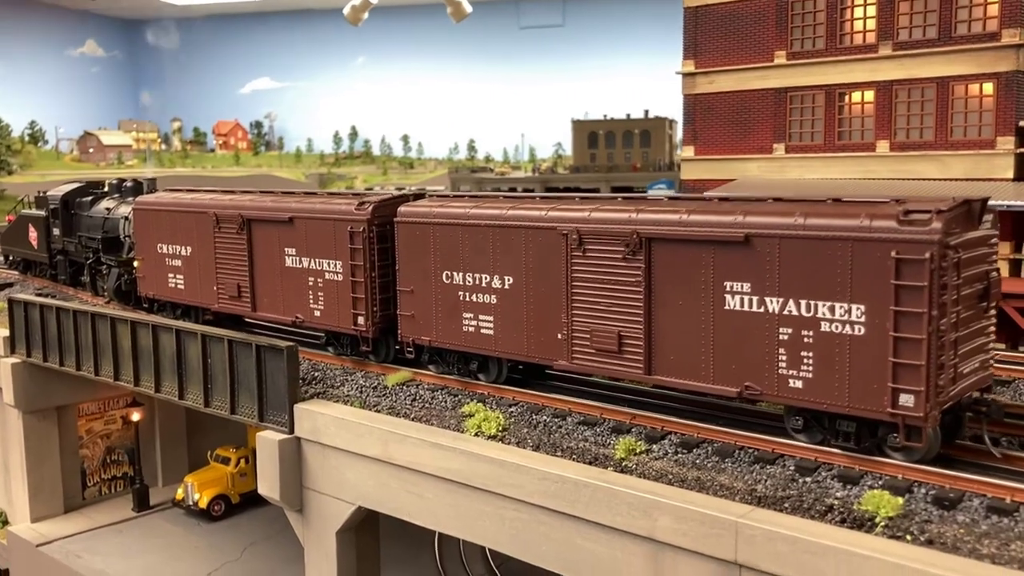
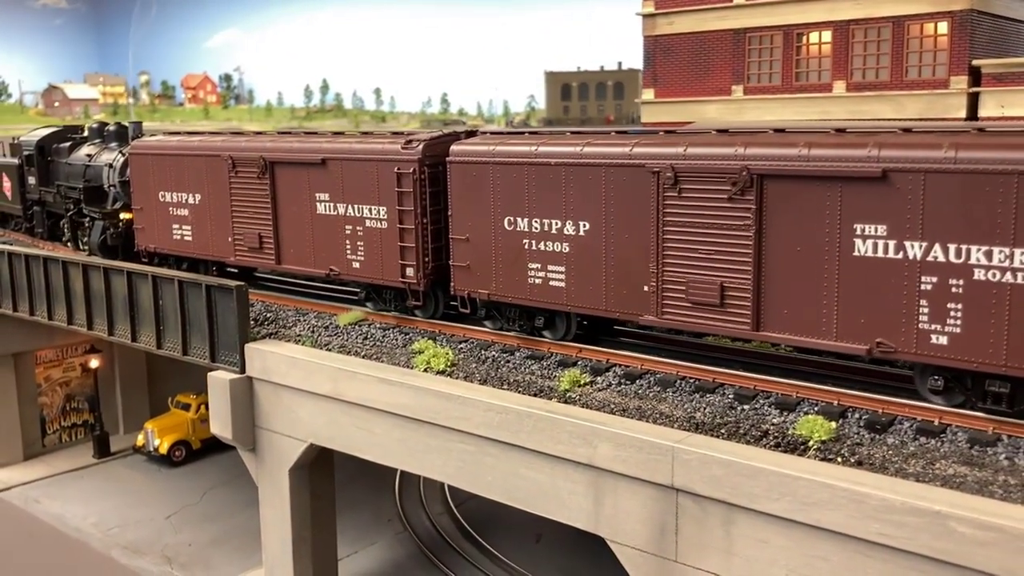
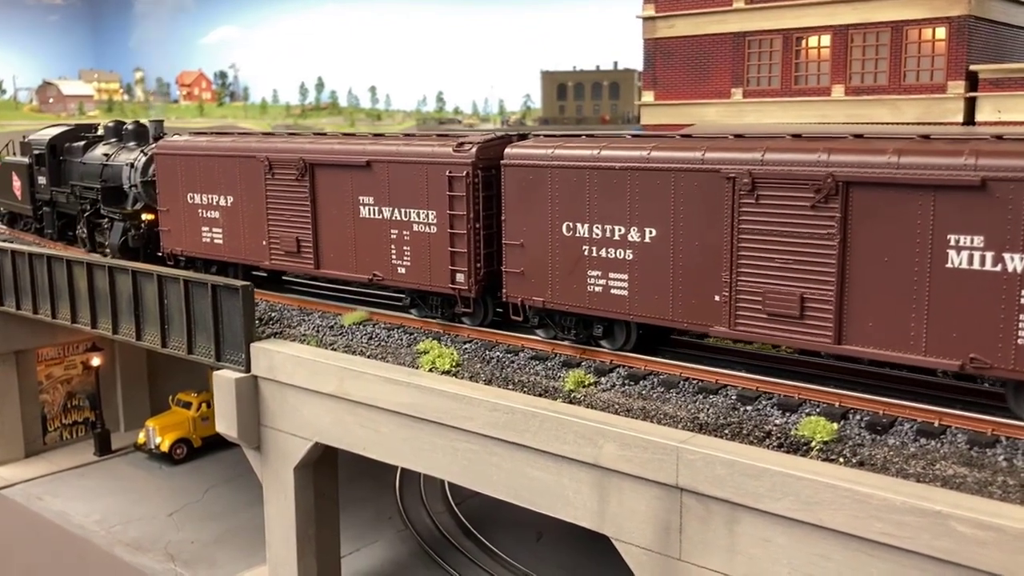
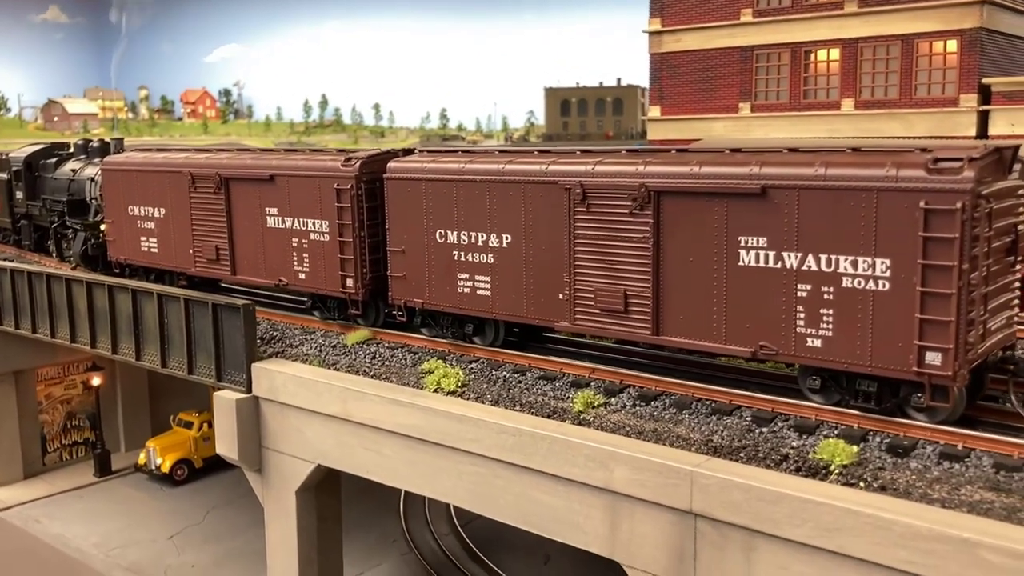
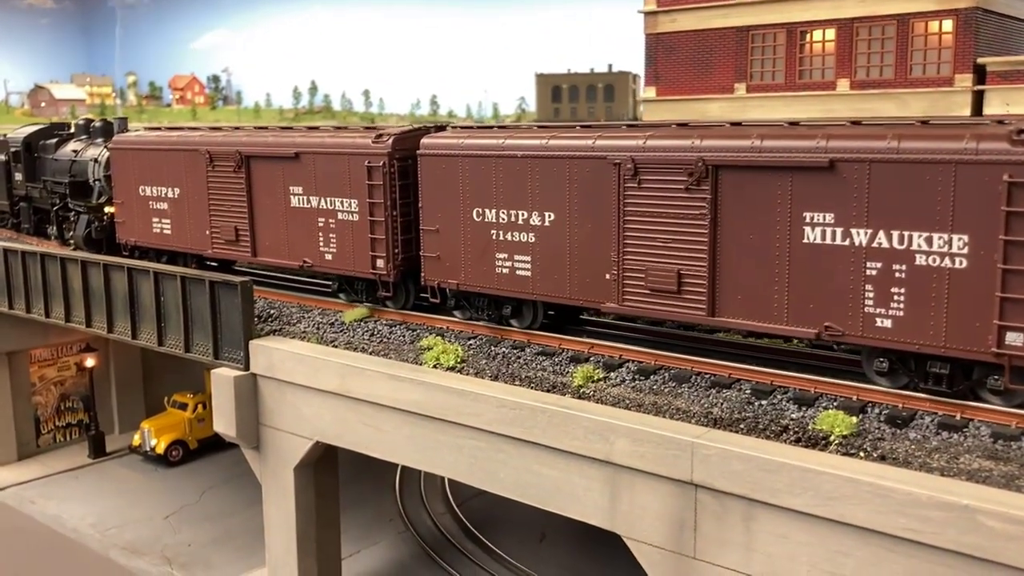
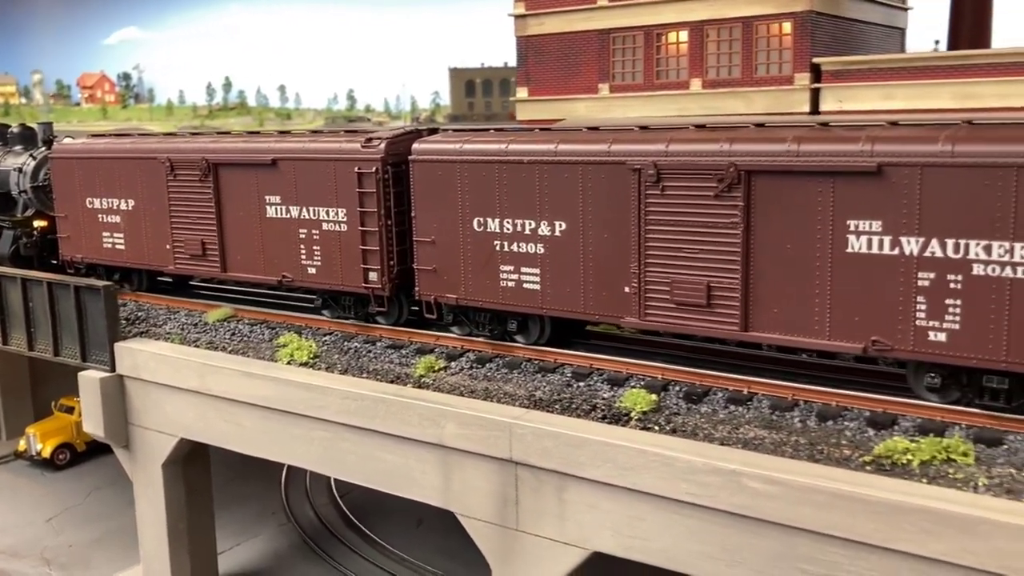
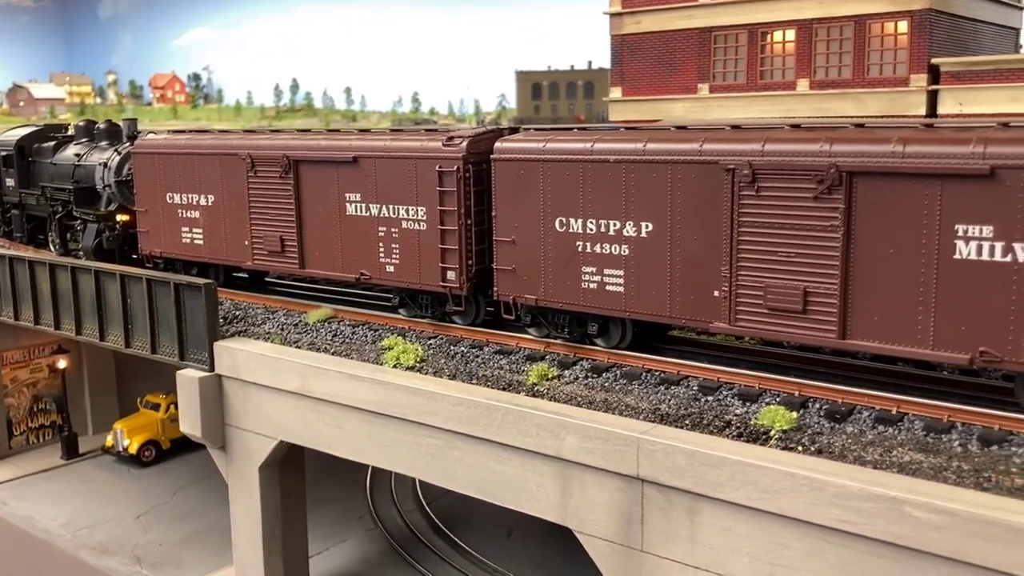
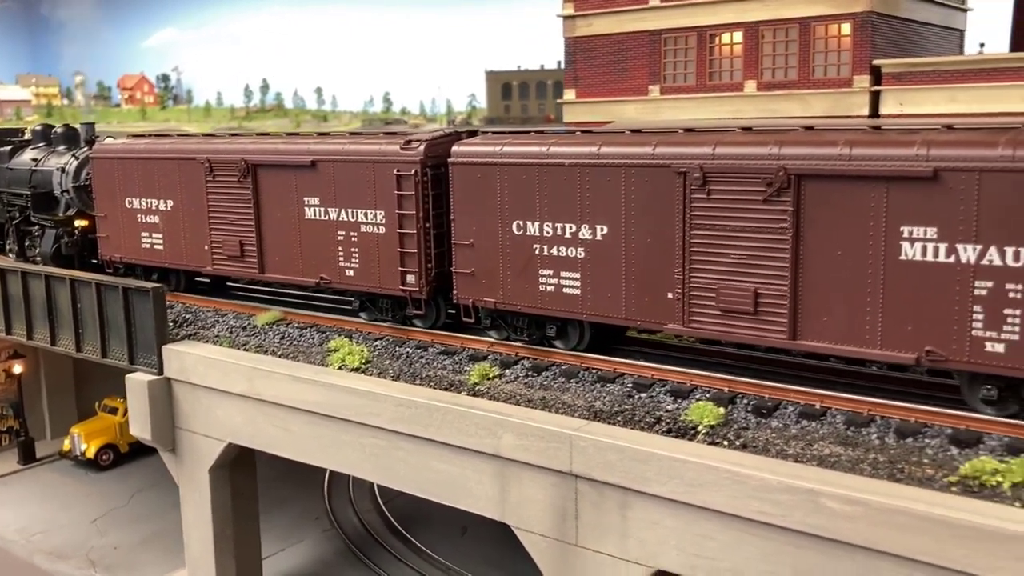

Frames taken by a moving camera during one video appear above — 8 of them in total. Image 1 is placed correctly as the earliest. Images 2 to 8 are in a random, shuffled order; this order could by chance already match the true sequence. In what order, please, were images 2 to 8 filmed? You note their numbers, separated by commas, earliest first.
4, 5, 2, 3, 7, 8, 6
